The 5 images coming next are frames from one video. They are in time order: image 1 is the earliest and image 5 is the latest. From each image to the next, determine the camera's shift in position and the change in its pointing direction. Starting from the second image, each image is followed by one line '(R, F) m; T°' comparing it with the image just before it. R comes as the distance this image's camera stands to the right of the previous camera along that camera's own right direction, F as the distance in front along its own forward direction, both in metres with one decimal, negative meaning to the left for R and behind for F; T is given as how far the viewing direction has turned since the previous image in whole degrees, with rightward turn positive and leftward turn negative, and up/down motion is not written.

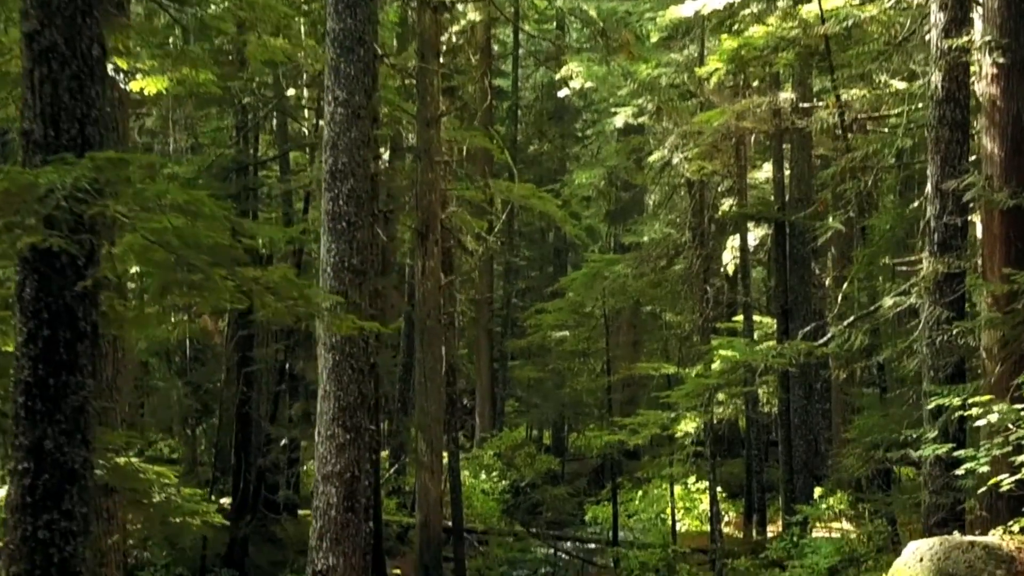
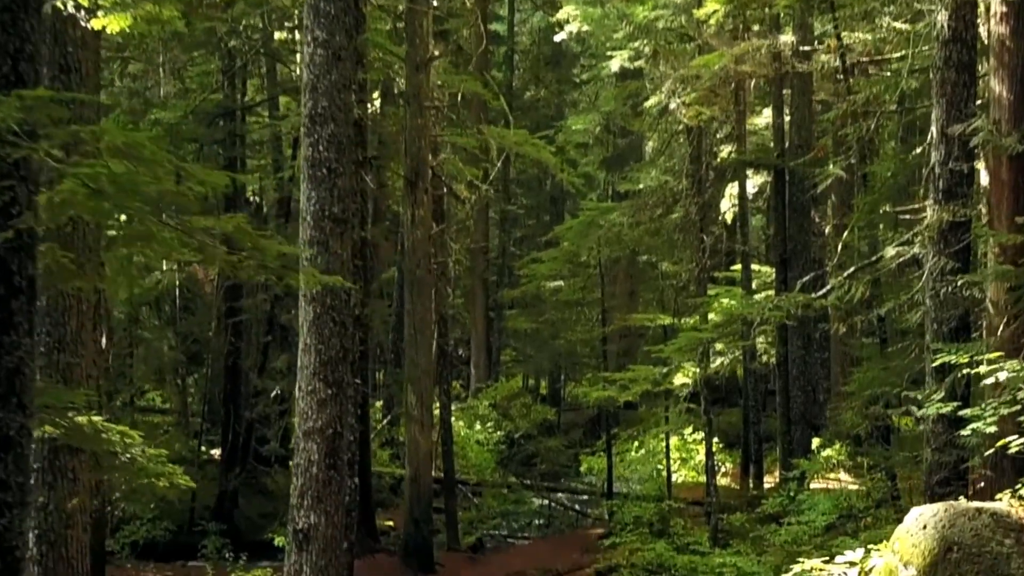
(+0.1, +0.4) m; 0°
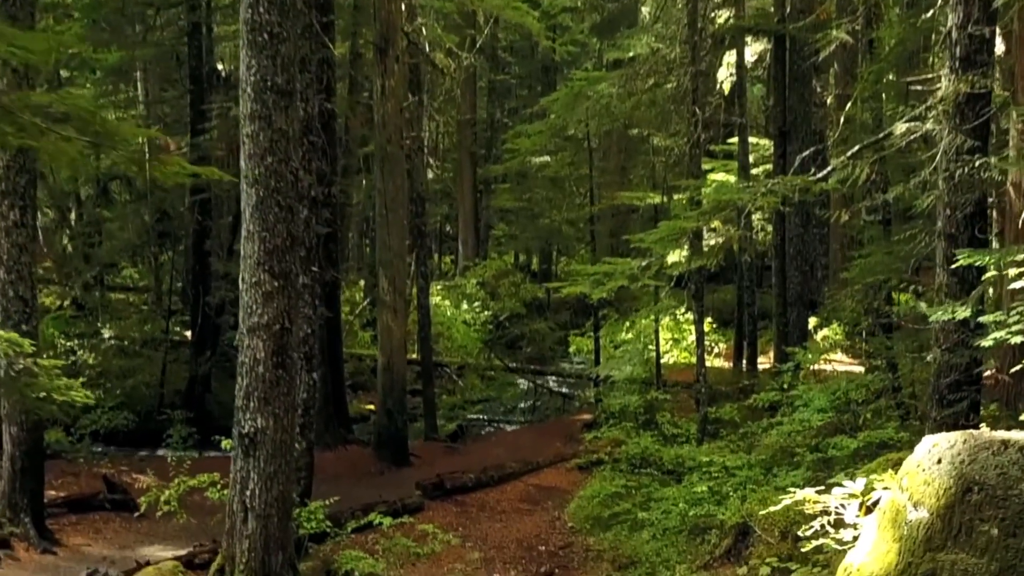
(+0.3, +1.0) m; 0°
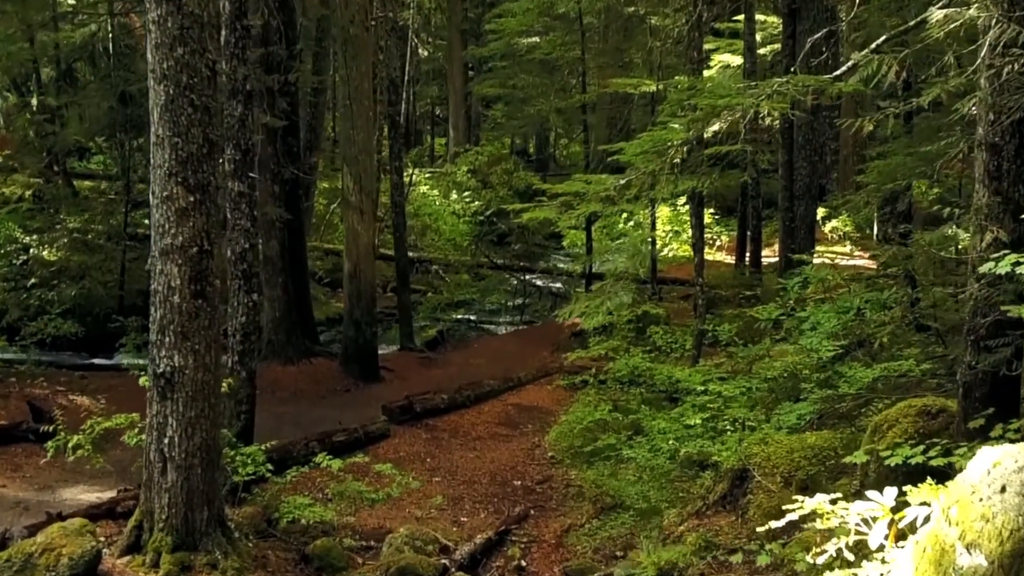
(+0.3, +1.3) m; 0°
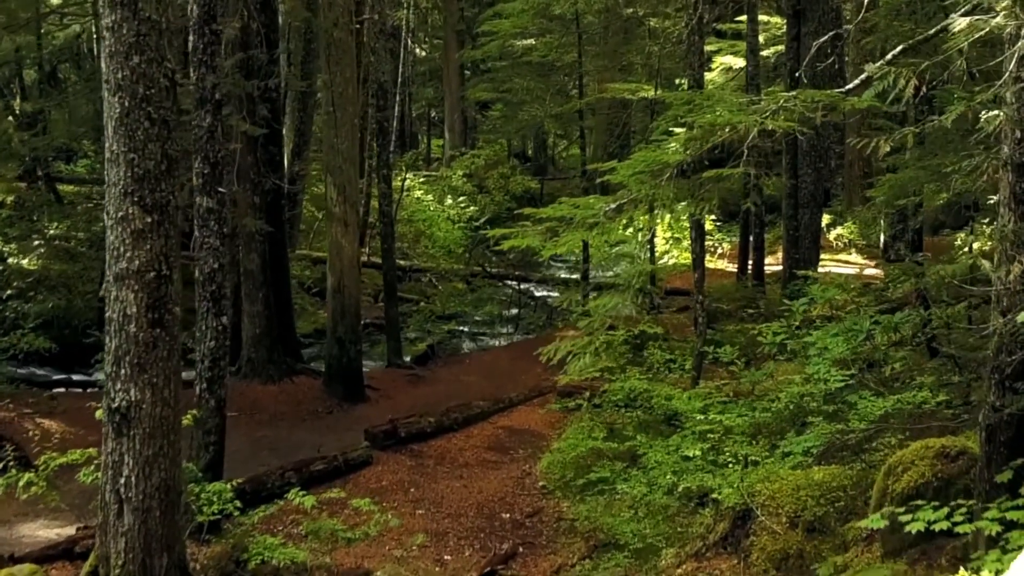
(+0.1, +0.5) m; 0°
